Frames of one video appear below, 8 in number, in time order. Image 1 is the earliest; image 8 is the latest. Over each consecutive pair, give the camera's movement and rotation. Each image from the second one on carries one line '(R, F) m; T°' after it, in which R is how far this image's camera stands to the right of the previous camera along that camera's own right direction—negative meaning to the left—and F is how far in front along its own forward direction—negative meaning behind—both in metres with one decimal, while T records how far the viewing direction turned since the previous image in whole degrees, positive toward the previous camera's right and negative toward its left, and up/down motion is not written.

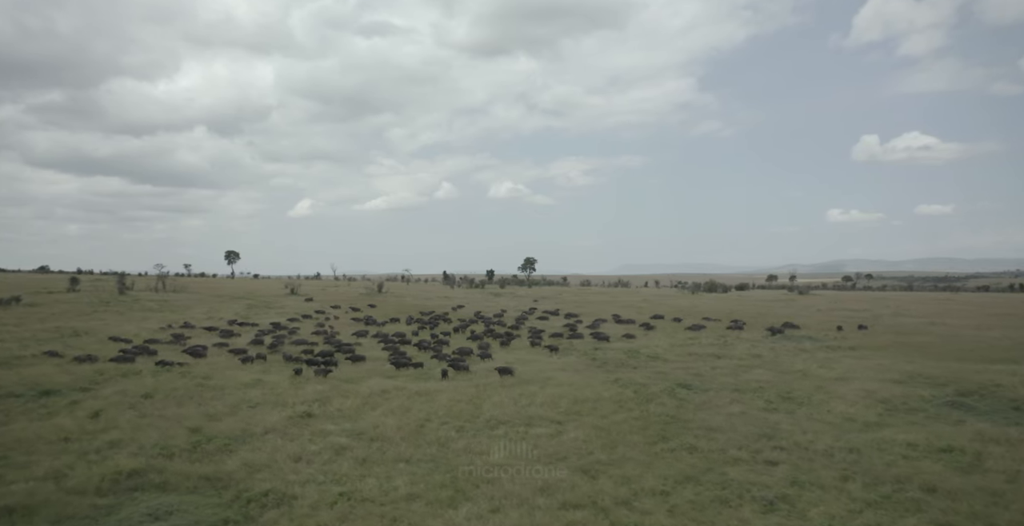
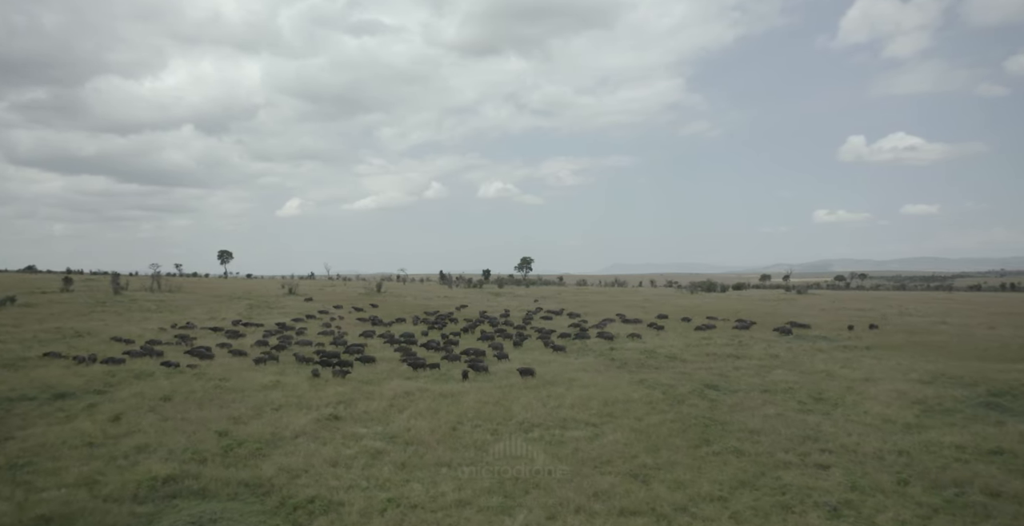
(-1.3, +0.5) m; +1°
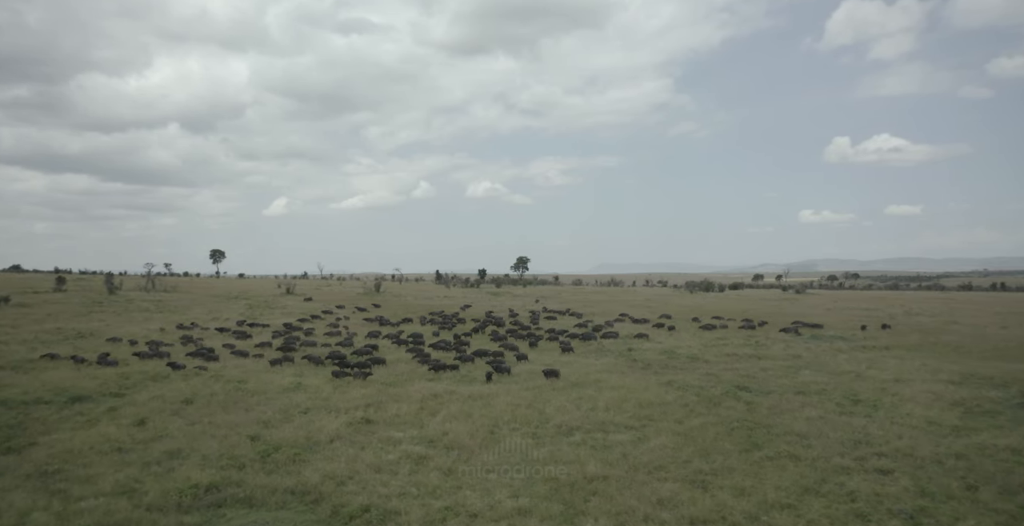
(-1.5, +0.5) m; +1°
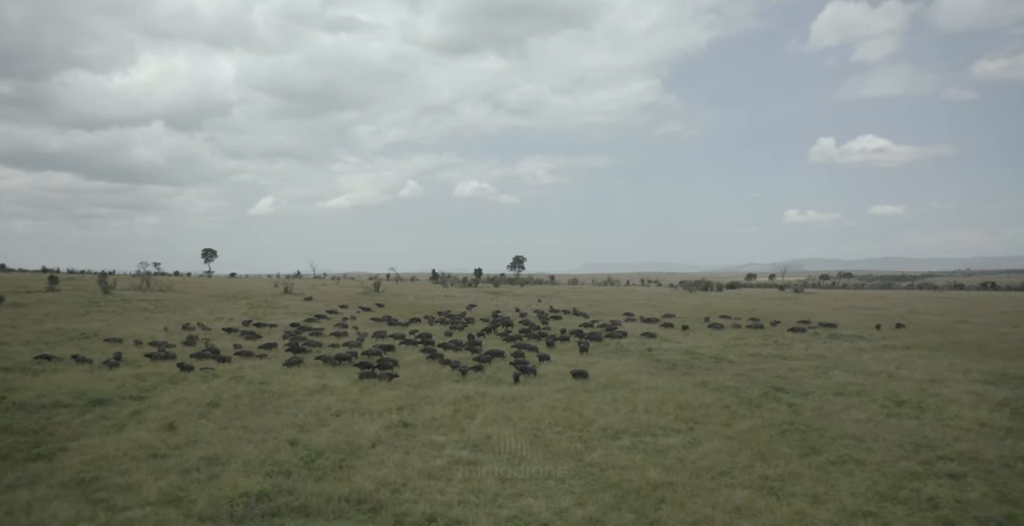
(-1.6, +0.6) m; +1°
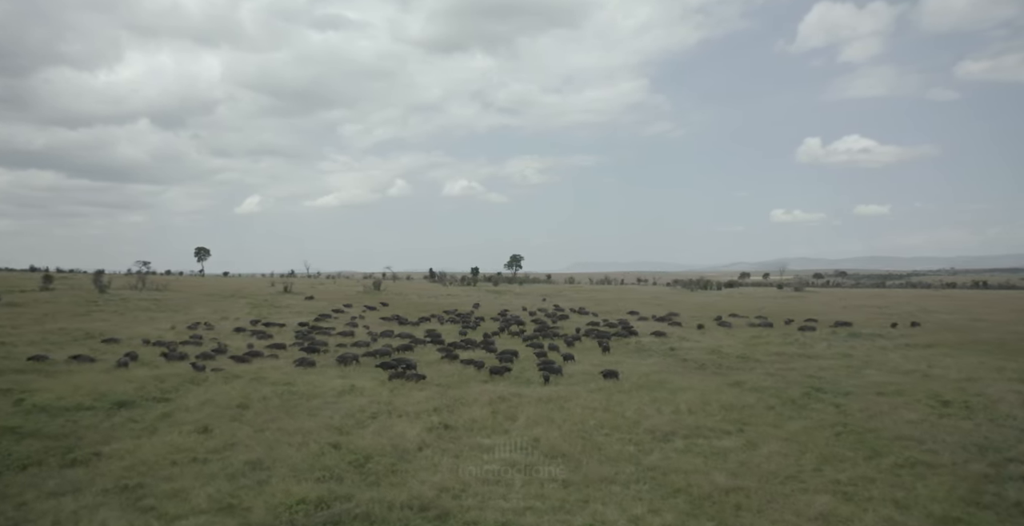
(-1.6, +0.6) m; +1°
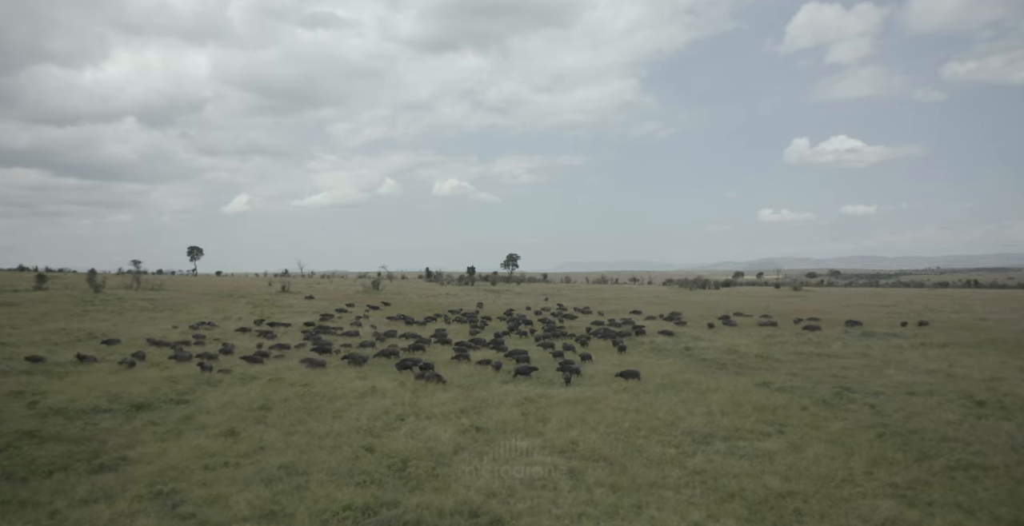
(-1.2, +0.5) m; +1°
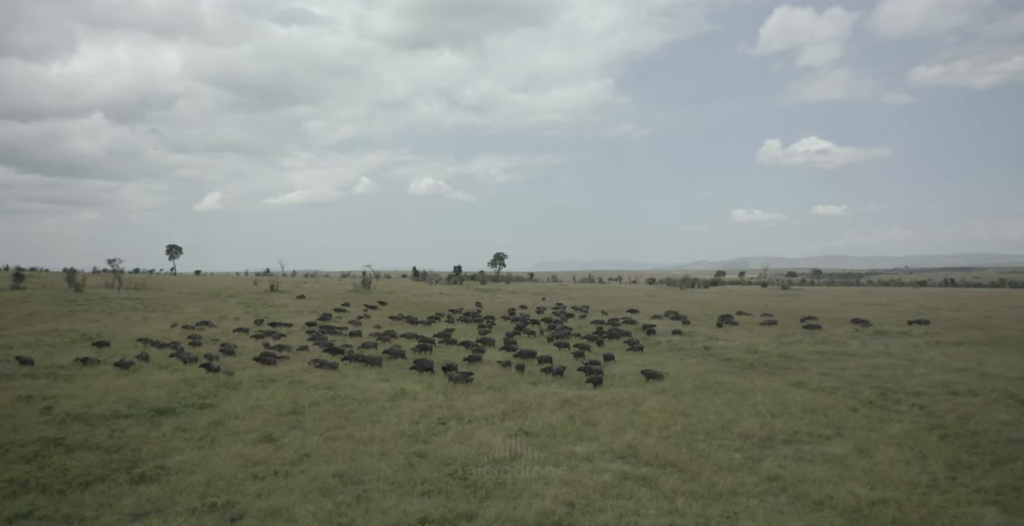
(-2.0, +0.9) m; +2°
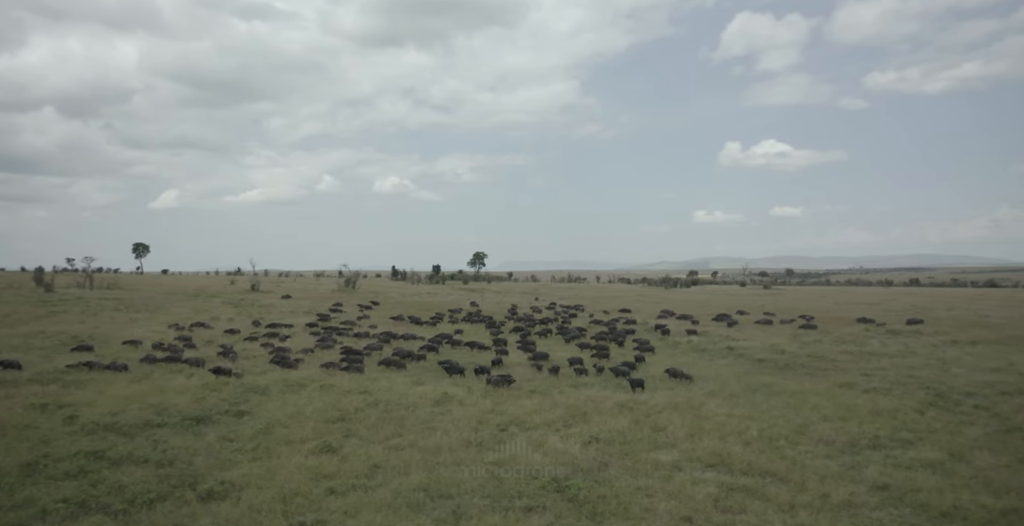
(-2.7, +1.2) m; +3°
